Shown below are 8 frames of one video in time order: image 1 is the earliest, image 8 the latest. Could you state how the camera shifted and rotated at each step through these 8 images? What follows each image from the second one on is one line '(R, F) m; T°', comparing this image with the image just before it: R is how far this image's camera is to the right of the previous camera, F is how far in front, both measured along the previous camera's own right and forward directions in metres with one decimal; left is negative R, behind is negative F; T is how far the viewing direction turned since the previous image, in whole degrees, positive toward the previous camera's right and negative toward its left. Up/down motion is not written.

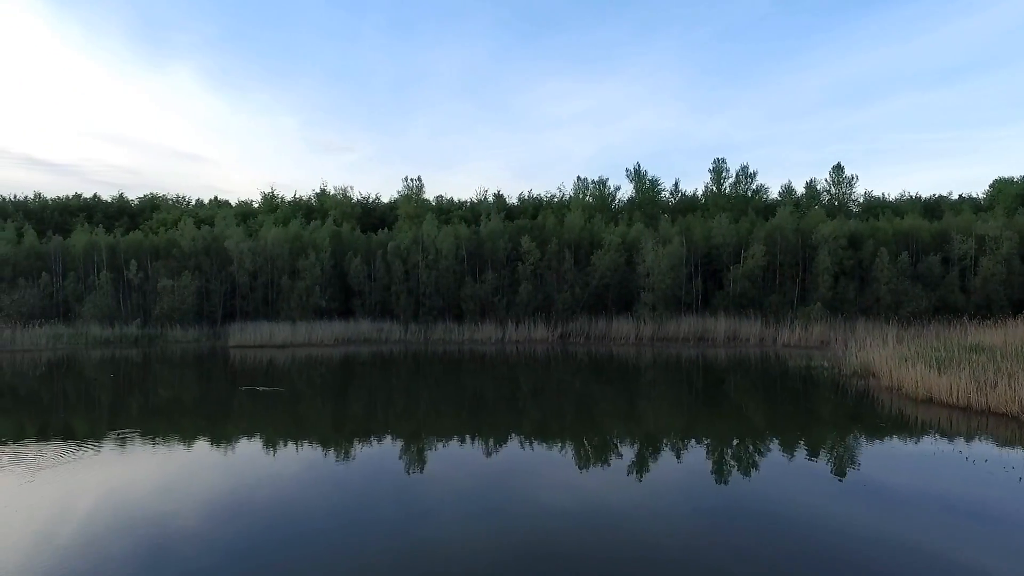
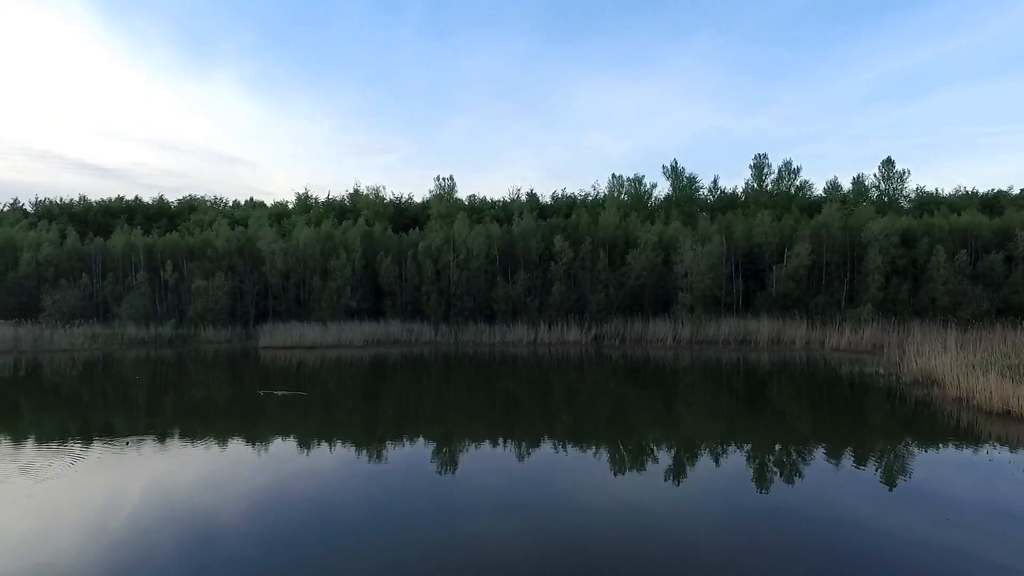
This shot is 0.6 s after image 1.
(+0.1, +0.4) m; -3°
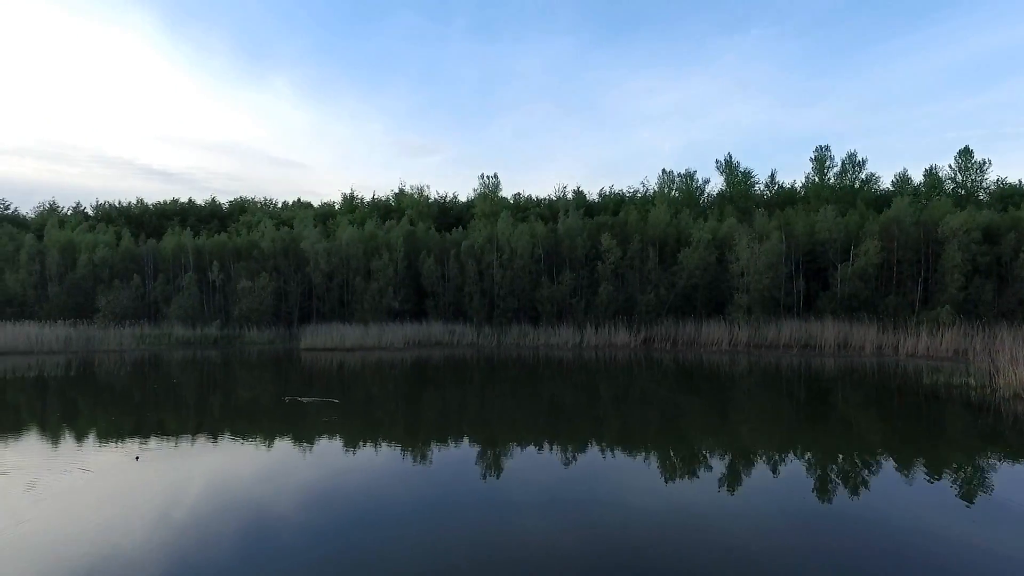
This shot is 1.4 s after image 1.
(+0.1, +0.6) m; -4°
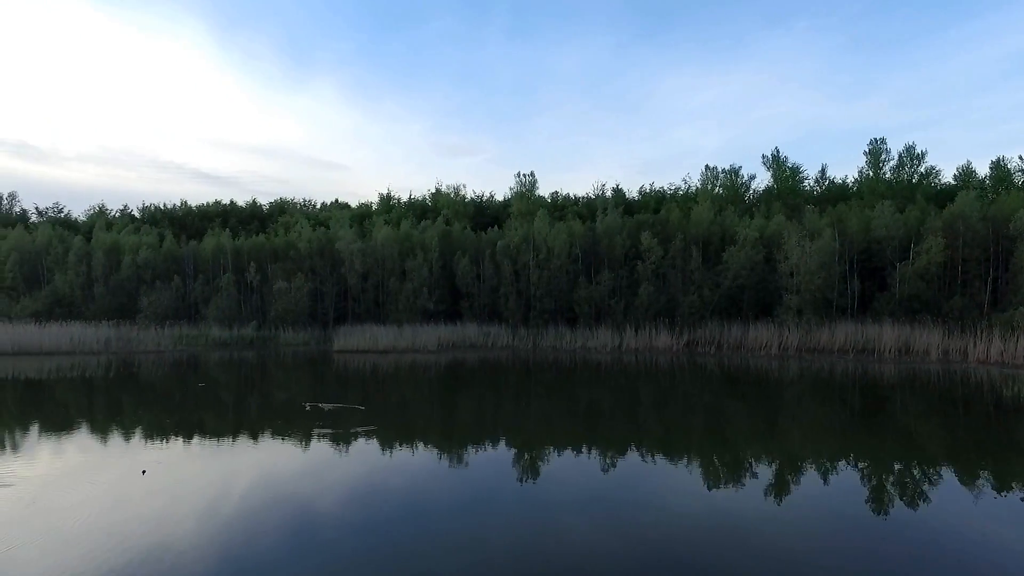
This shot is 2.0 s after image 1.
(+0.1, +0.5) m; -4°
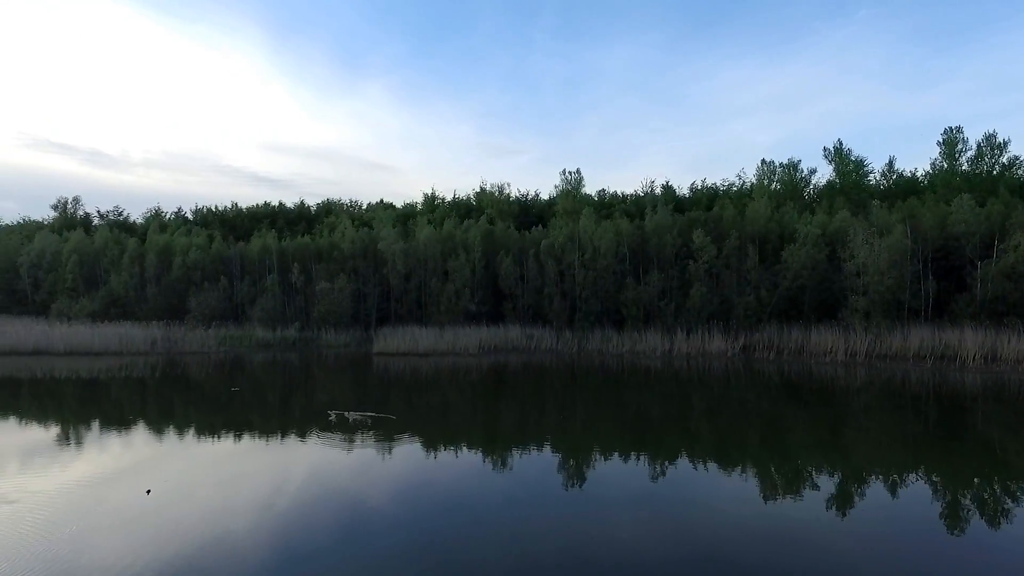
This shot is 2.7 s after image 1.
(+0.1, +0.6) m; -4°
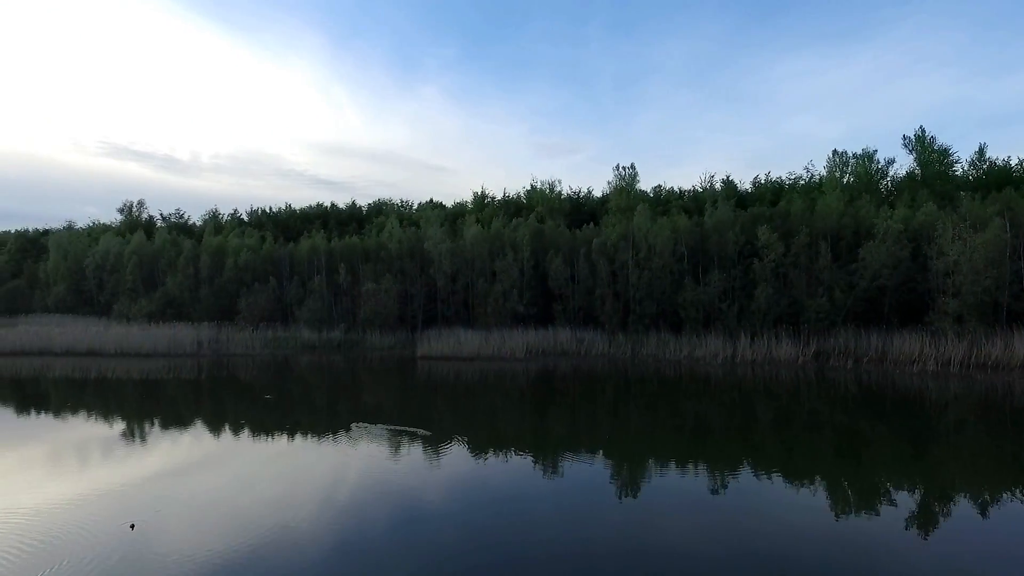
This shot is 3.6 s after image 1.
(+0.1, +0.7) m; -5°
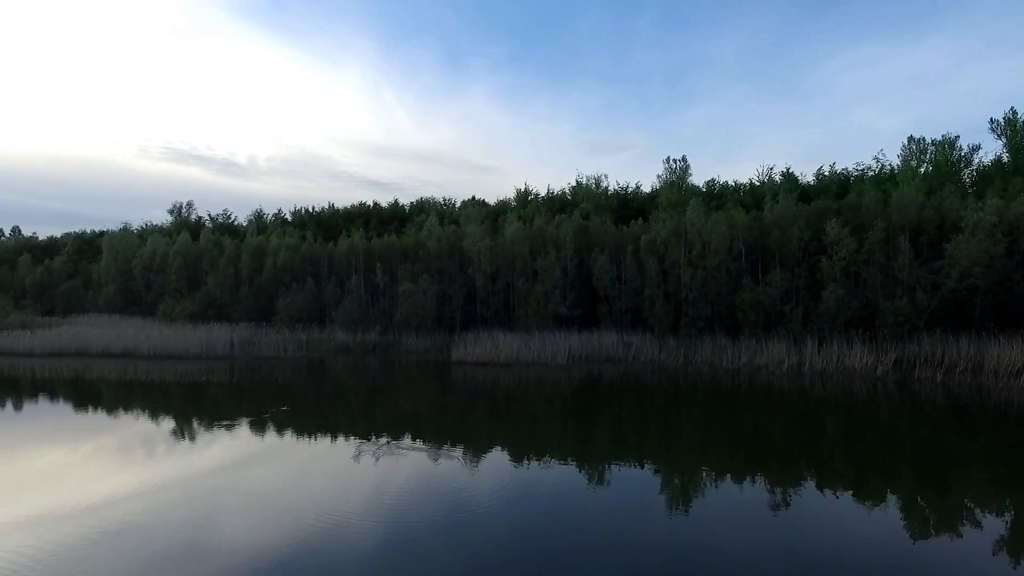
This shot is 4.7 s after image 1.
(+0.2, +0.9) m; -5°
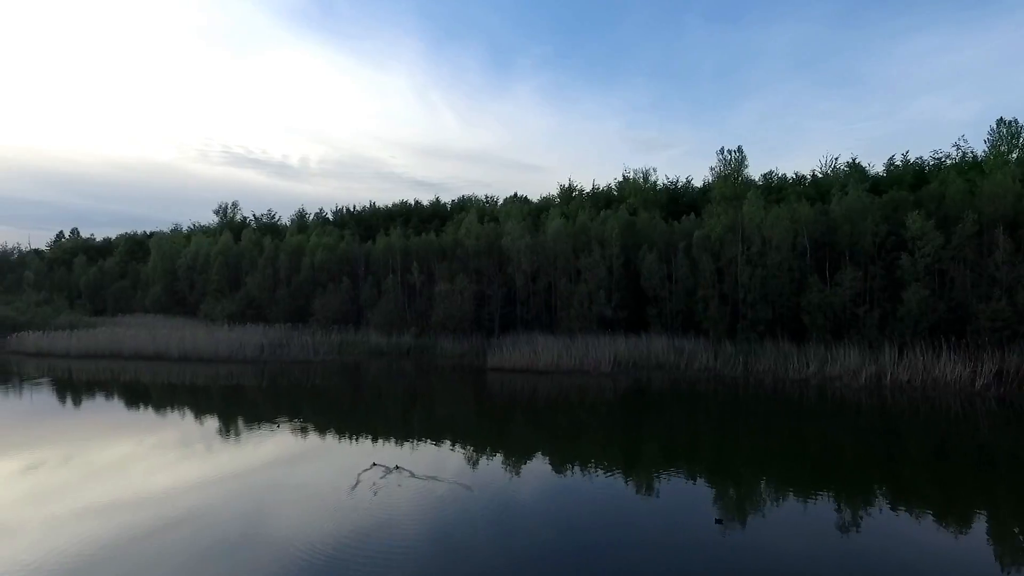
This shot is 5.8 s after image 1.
(+0.1, +0.9) m; -4°
